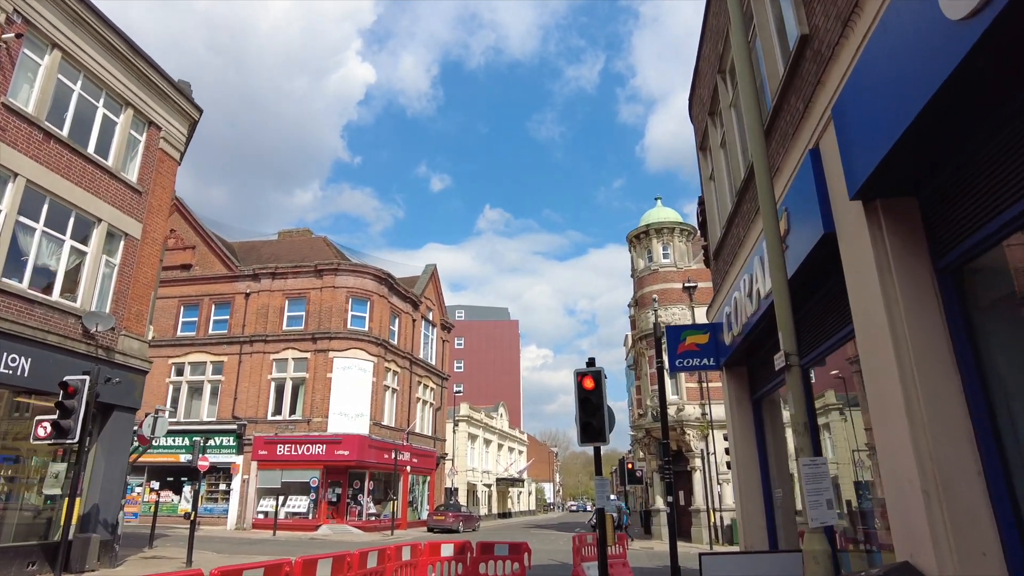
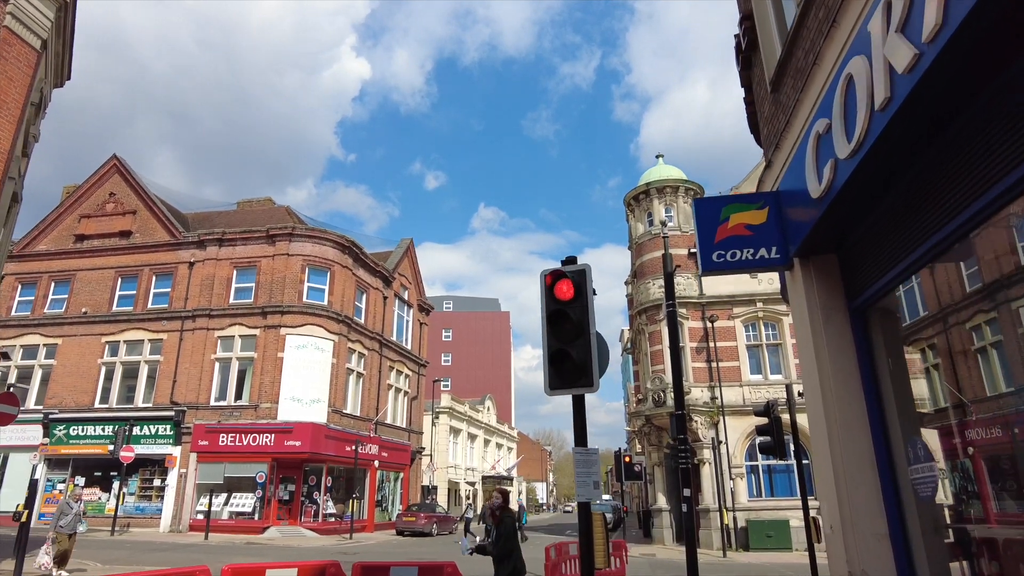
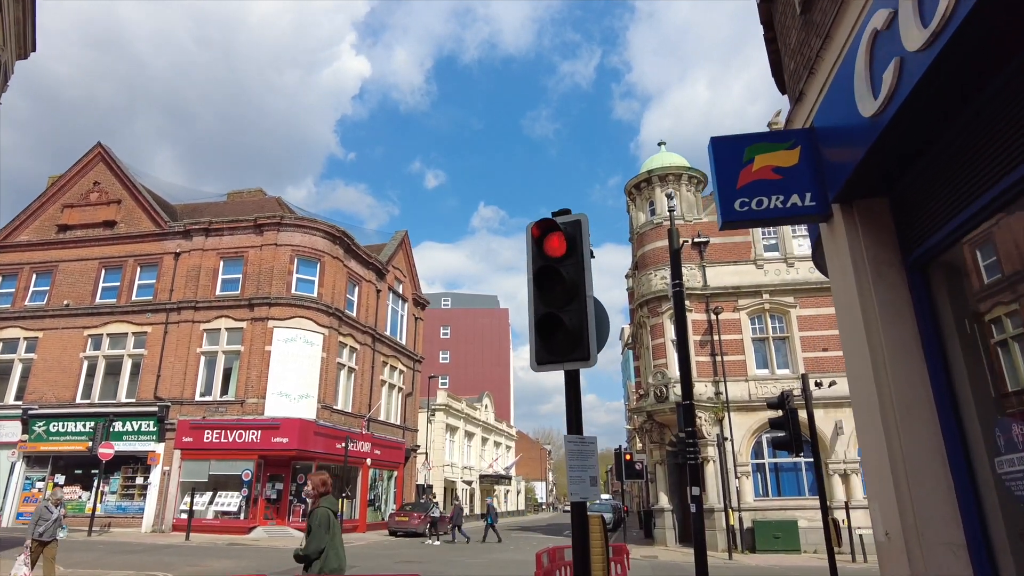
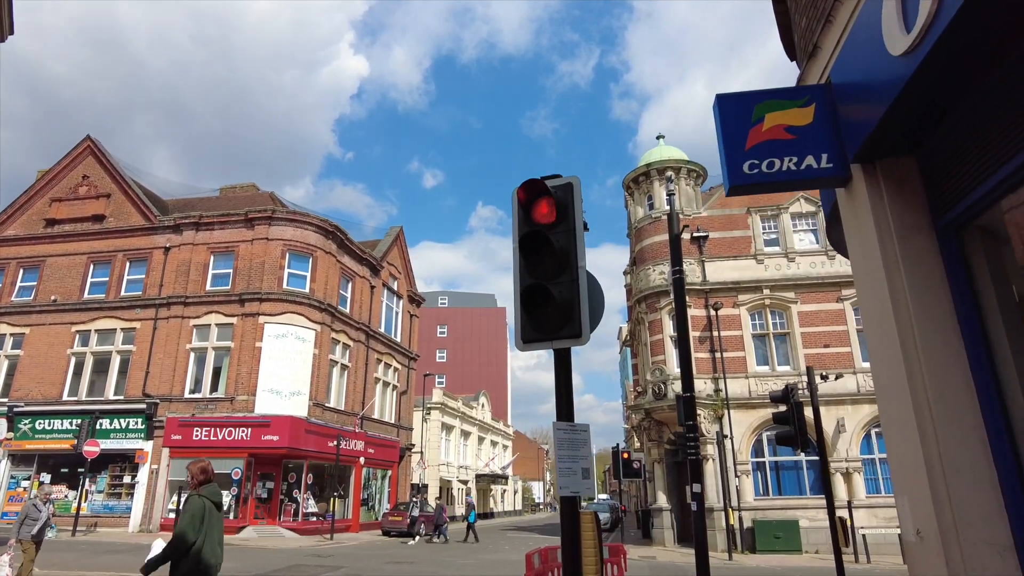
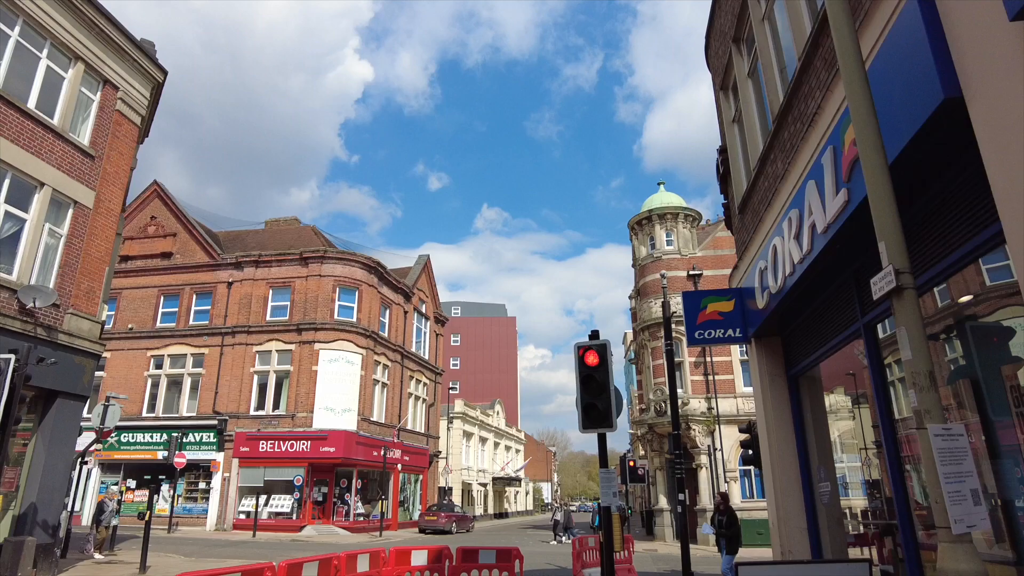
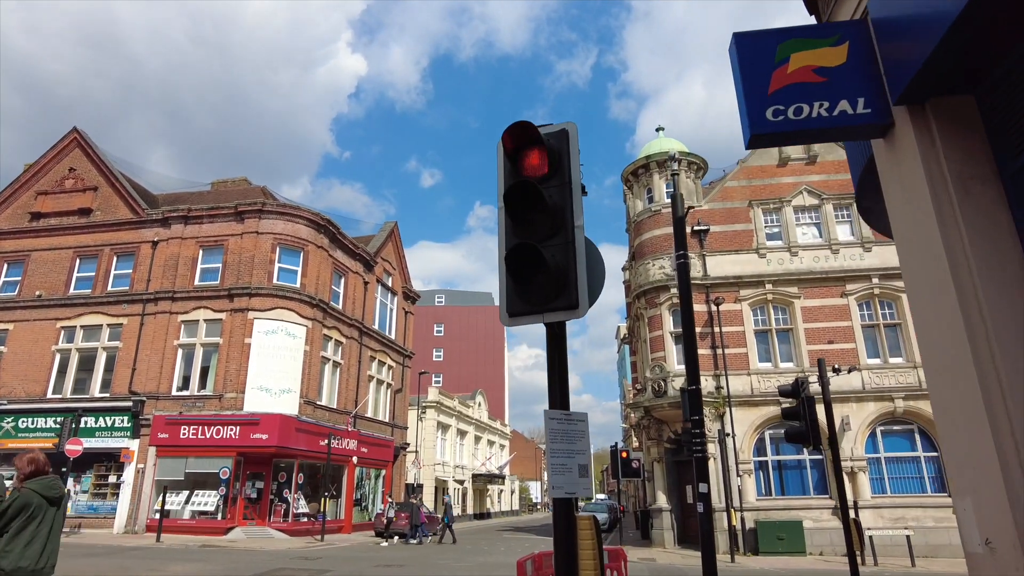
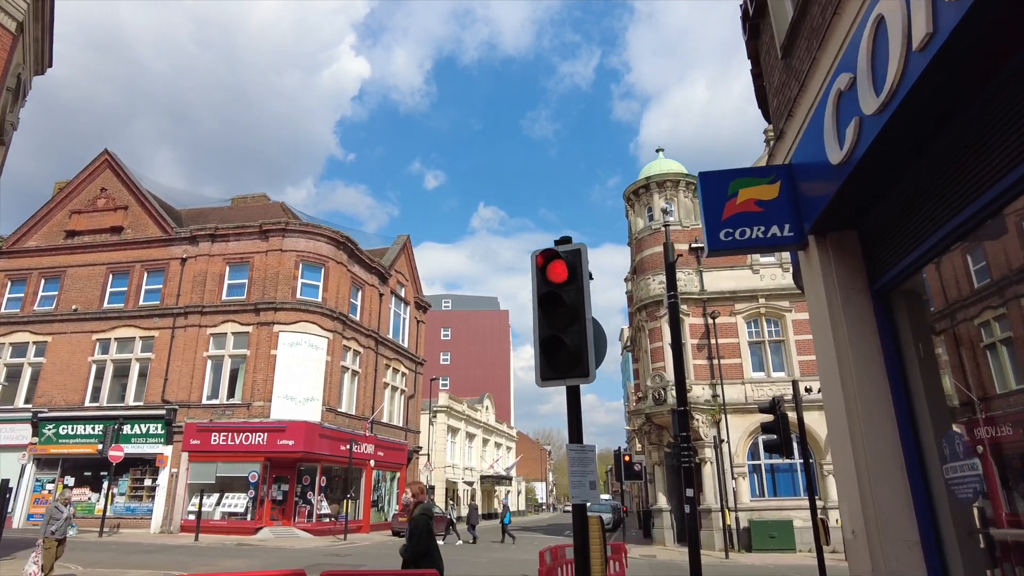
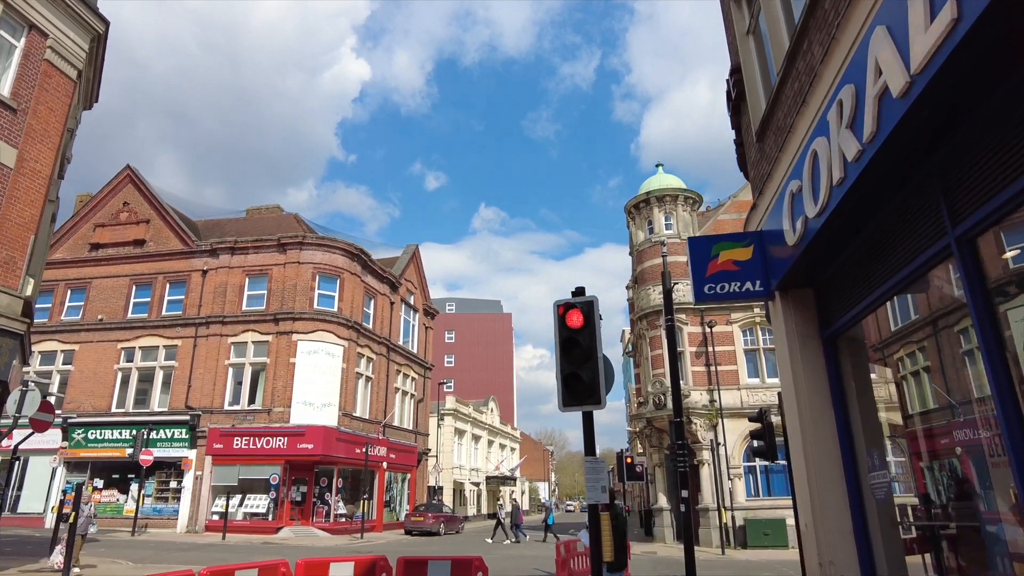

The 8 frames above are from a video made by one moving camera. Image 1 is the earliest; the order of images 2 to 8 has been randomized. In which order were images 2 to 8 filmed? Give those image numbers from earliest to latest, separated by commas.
5, 8, 2, 7, 3, 4, 6
